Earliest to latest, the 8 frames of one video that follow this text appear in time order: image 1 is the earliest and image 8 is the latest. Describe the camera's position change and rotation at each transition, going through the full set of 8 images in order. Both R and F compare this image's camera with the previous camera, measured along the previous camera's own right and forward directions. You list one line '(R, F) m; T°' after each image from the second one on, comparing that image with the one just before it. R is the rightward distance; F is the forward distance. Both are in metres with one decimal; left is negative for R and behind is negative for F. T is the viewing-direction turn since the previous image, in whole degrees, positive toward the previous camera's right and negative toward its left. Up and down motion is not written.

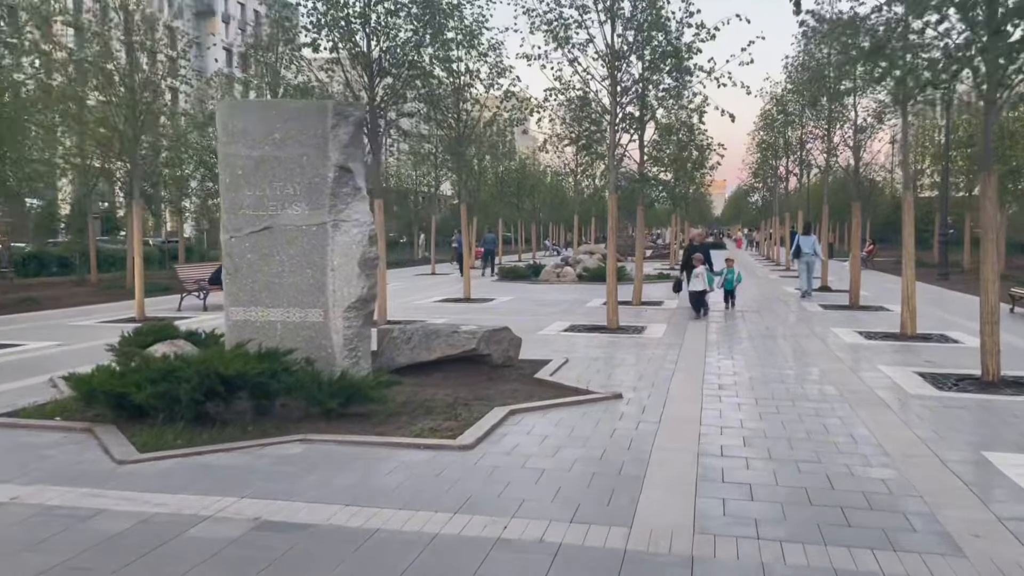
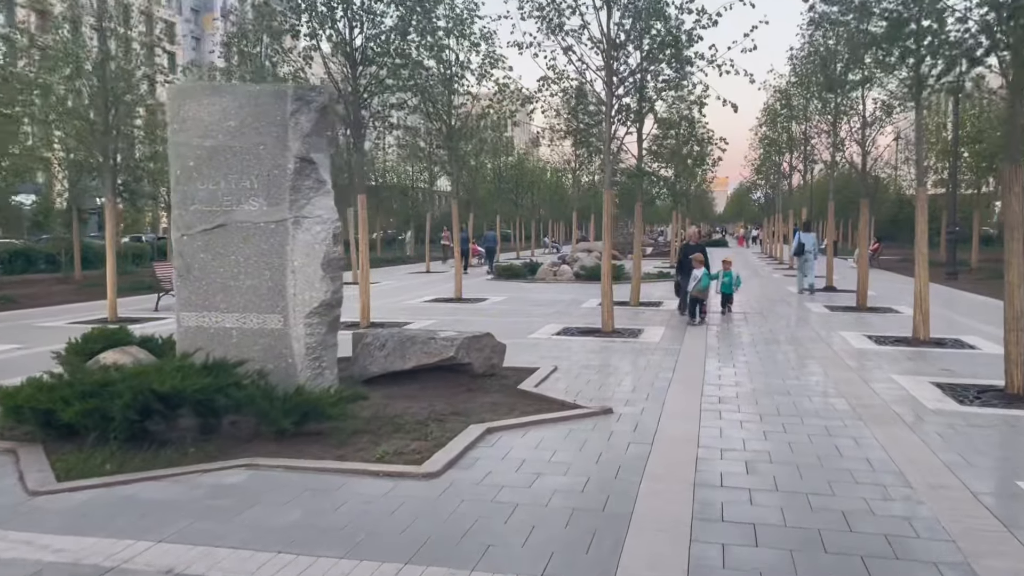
(+0.2, +0.7) m; 0°
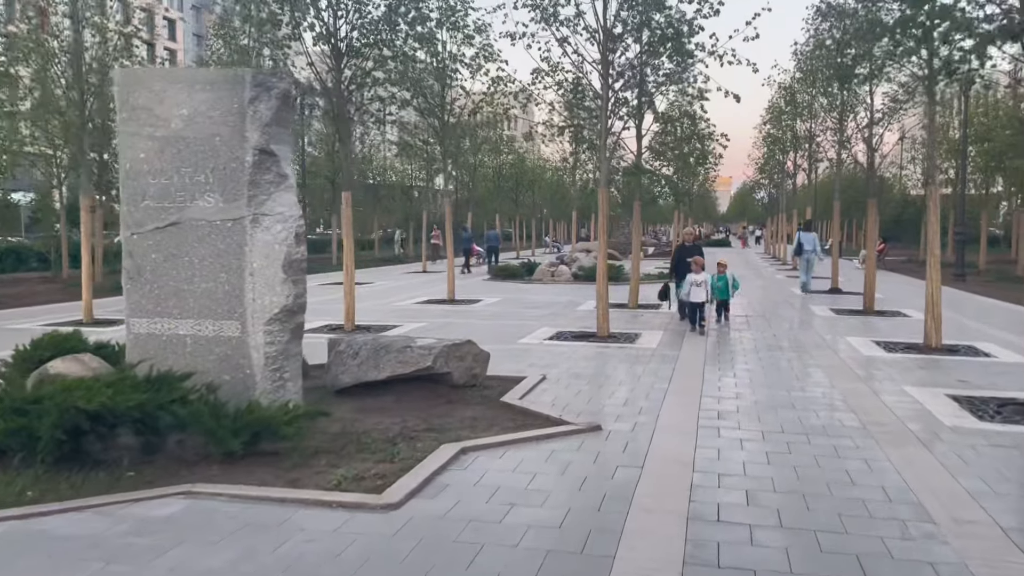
(+0.2, +0.6) m; 0°
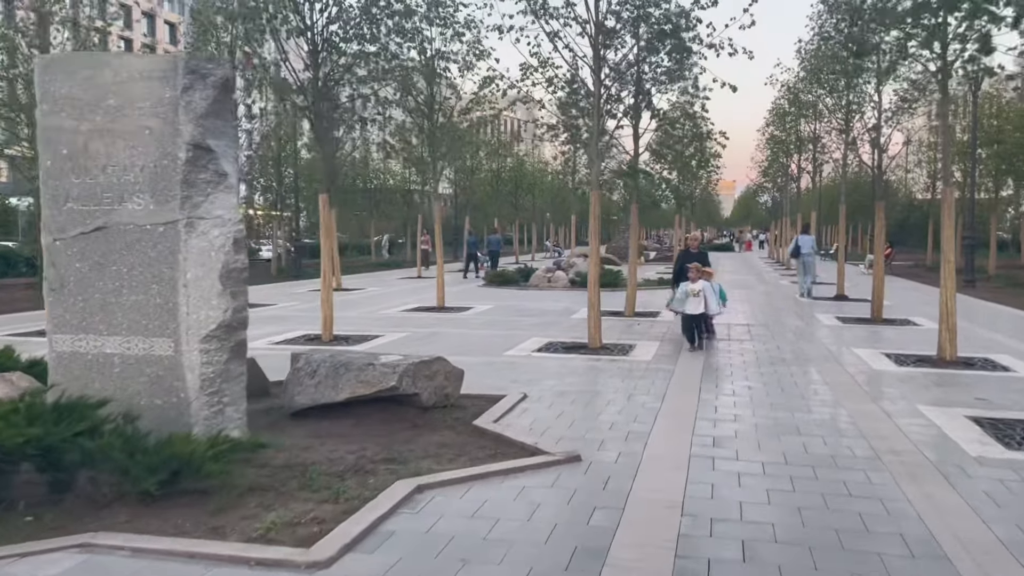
(+0.2, +0.7) m; 0°
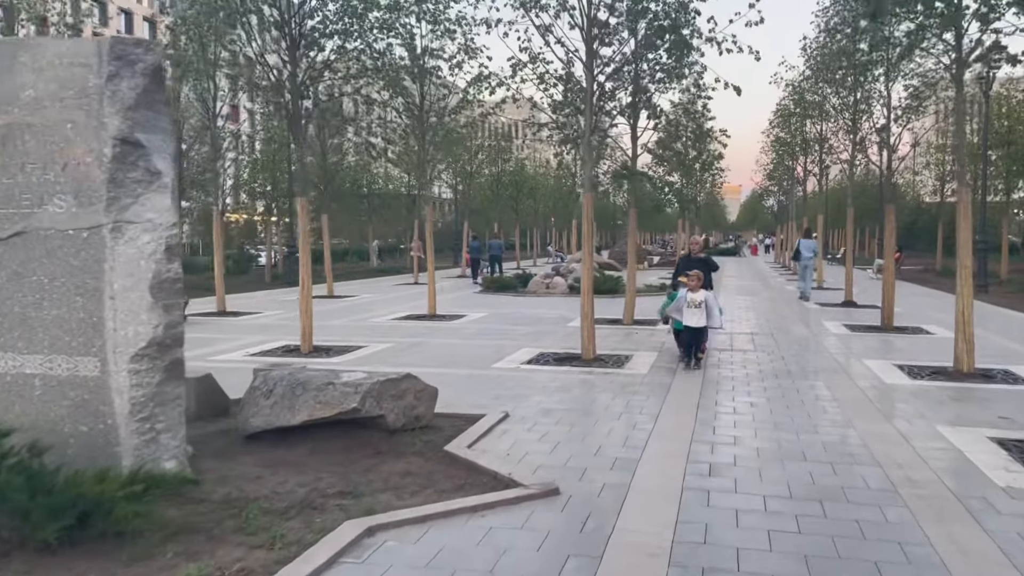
(+0.2, +0.6) m; 0°
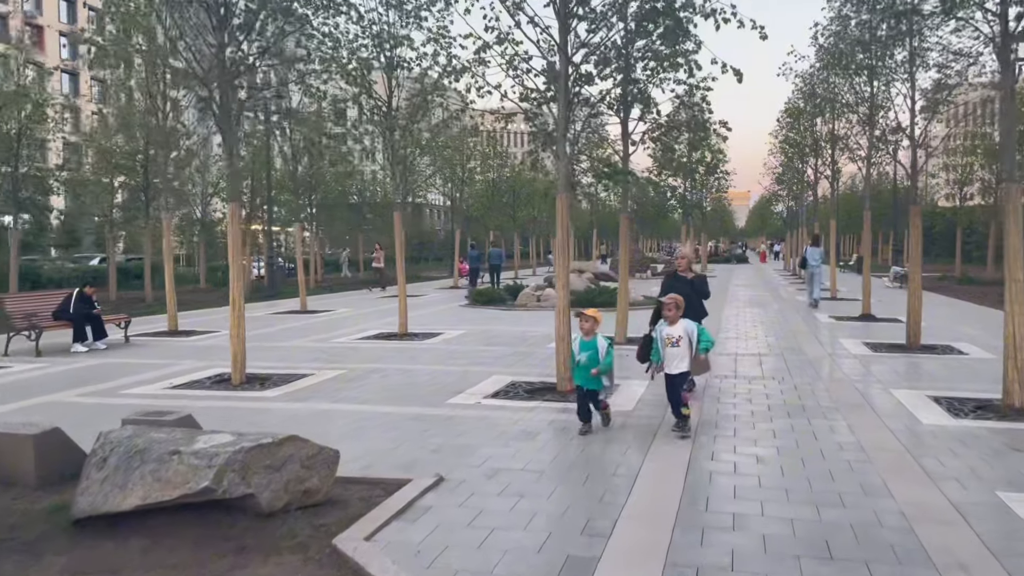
(+0.4, +1.5) m; -1°
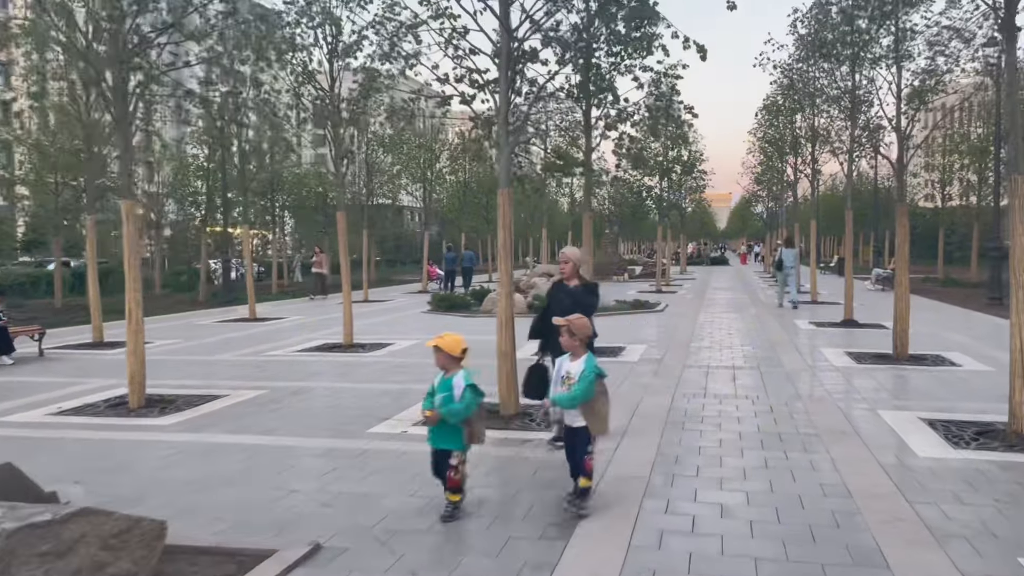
(+0.4, +1.1) m; +1°
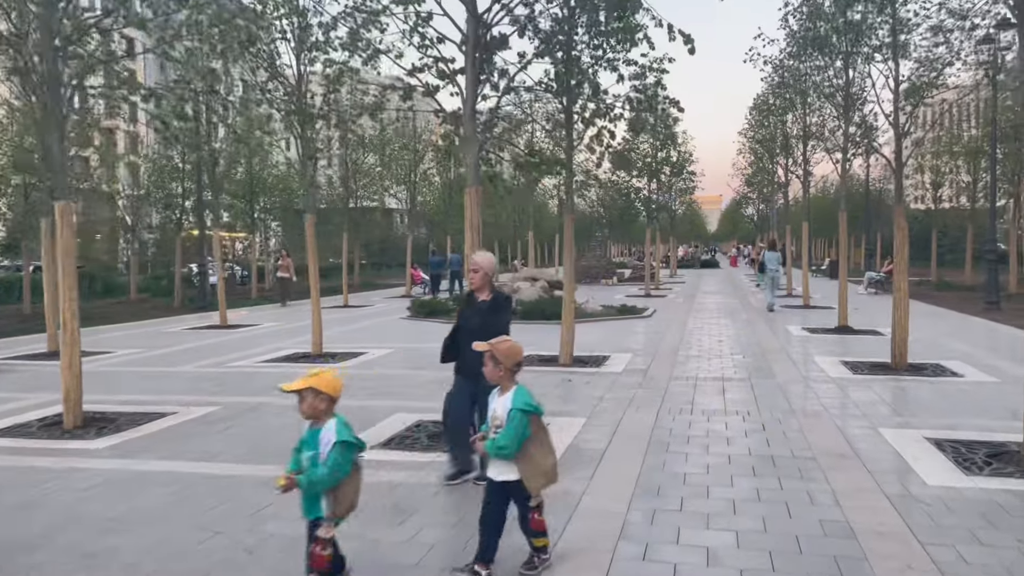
(+0.2, +0.6) m; +1°
